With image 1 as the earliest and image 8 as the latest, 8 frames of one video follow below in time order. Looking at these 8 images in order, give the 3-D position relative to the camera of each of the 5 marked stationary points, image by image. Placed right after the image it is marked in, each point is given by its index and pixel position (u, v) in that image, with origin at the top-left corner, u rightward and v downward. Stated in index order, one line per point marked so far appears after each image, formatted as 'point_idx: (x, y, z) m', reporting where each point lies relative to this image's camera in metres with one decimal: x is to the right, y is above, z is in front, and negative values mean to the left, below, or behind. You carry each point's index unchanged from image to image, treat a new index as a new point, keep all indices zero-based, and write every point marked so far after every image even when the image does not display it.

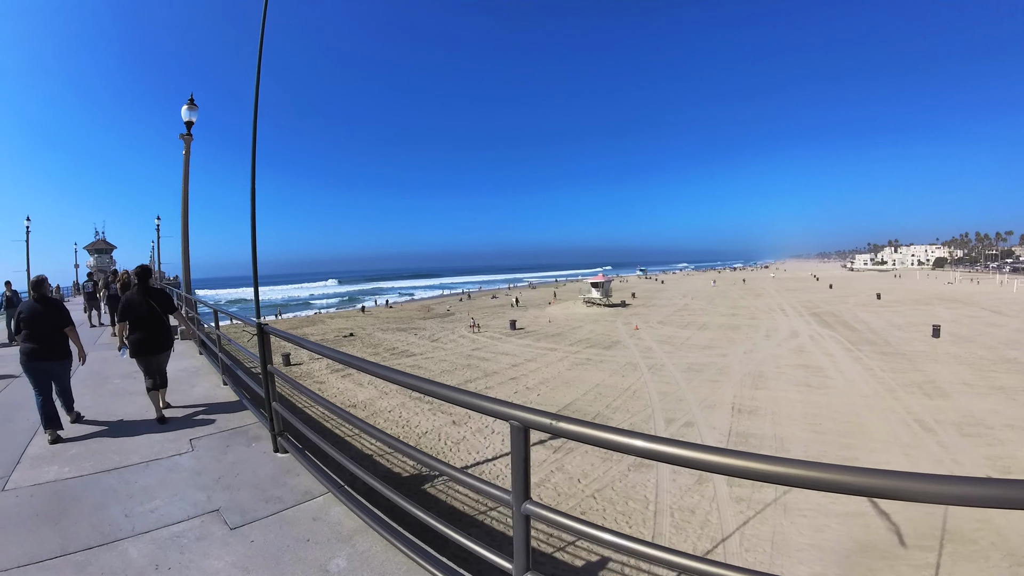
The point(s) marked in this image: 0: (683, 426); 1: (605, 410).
0: (+4.6, -3.7, +11.8) m
1: (+2.3, -3.0, +10.7) m
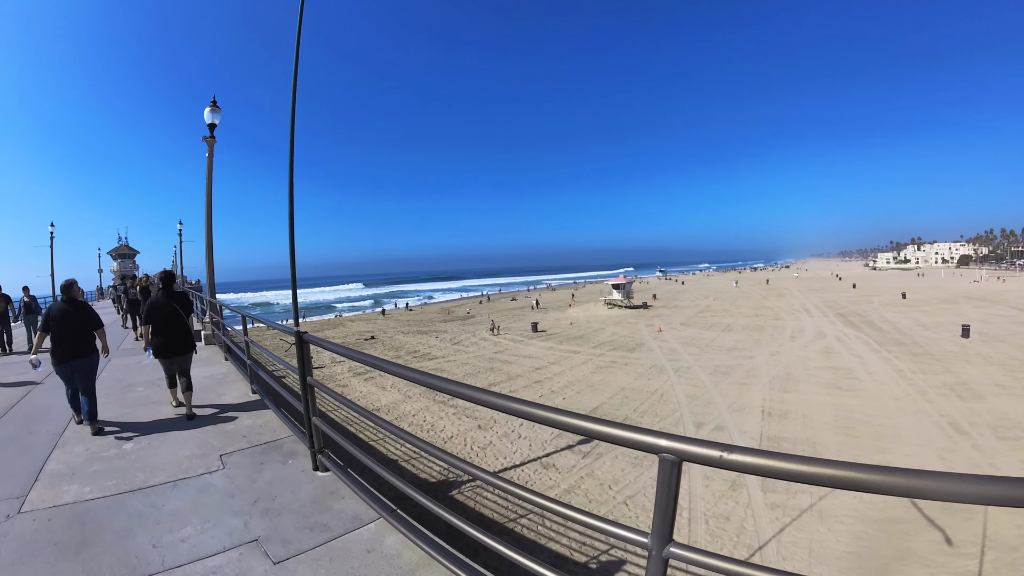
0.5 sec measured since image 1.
0: (+5.2, -3.7, +11.3) m
1: (+2.9, -3.0, +10.4) m
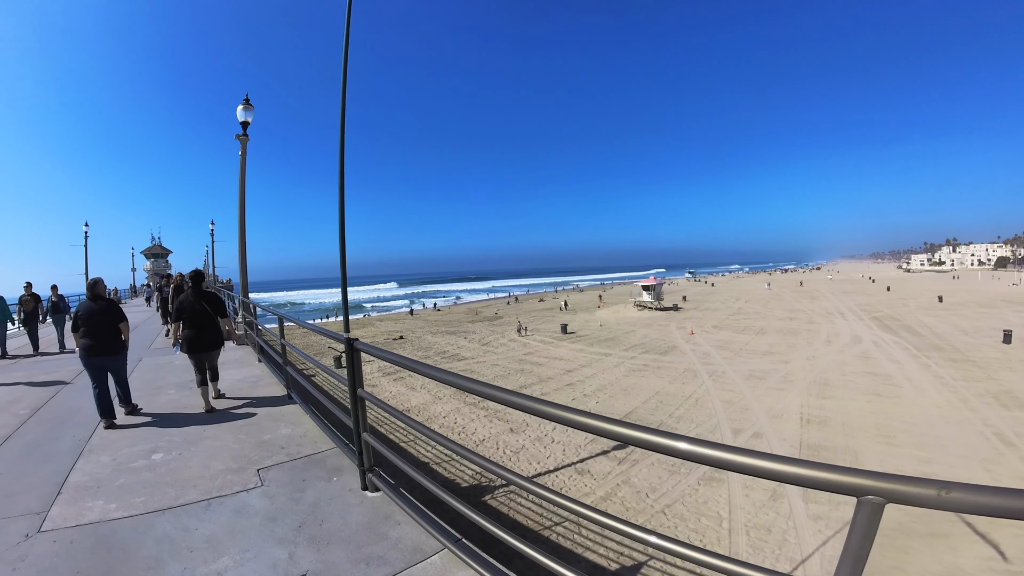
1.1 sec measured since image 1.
0: (+6.0, -3.7, +10.8) m
1: (+3.6, -3.0, +9.9) m
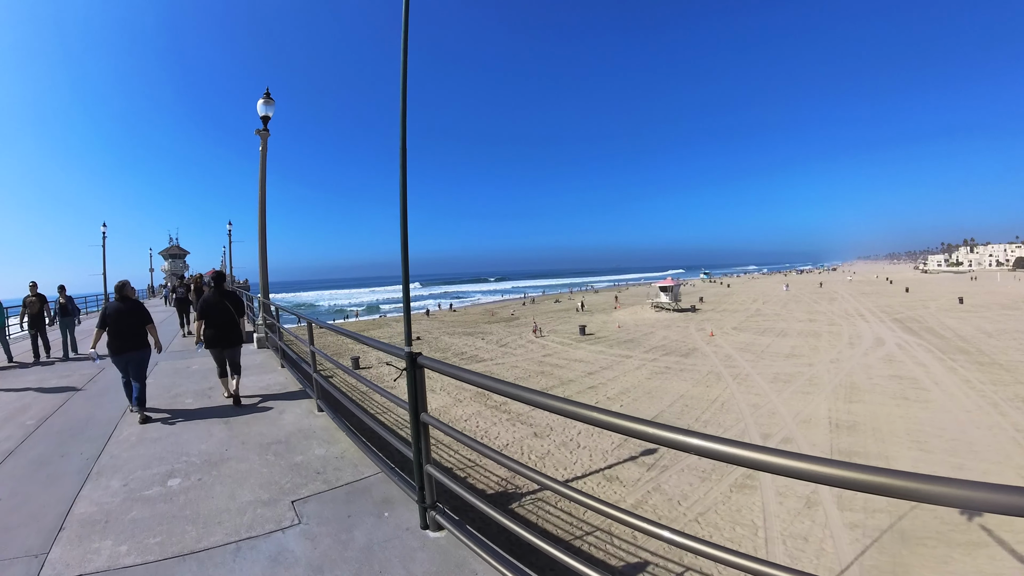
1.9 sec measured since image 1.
0: (+6.4, -3.7, +10.3) m
1: (+4.1, -3.0, +9.5) m
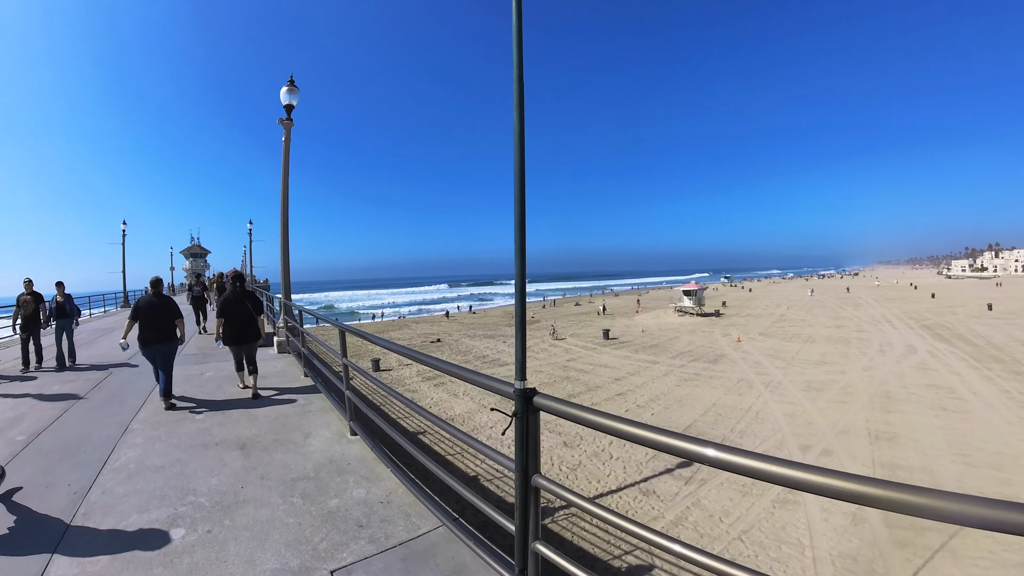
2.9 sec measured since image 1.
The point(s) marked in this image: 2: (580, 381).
0: (+7.0, -3.8, +9.8) m
1: (+4.6, -3.1, +9.0) m
2: (+1.7, -2.3, +10.6) m
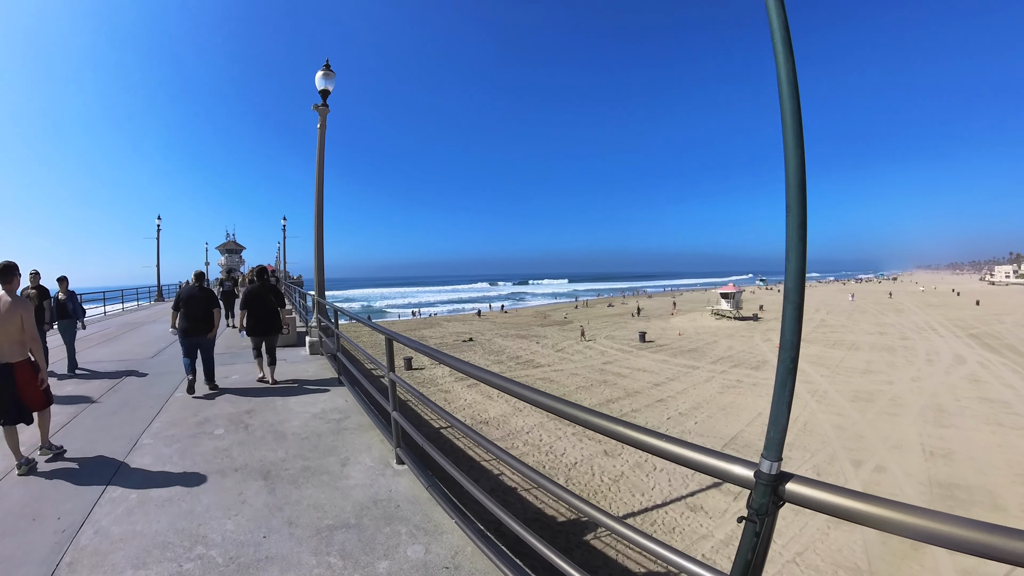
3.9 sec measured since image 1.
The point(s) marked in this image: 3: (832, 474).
0: (+7.8, -3.9, +9.2) m
1: (+5.4, -3.2, +8.6) m
2: (+2.5, -2.3, +10.2) m
3: (+6.7, -3.9, +9.0) m
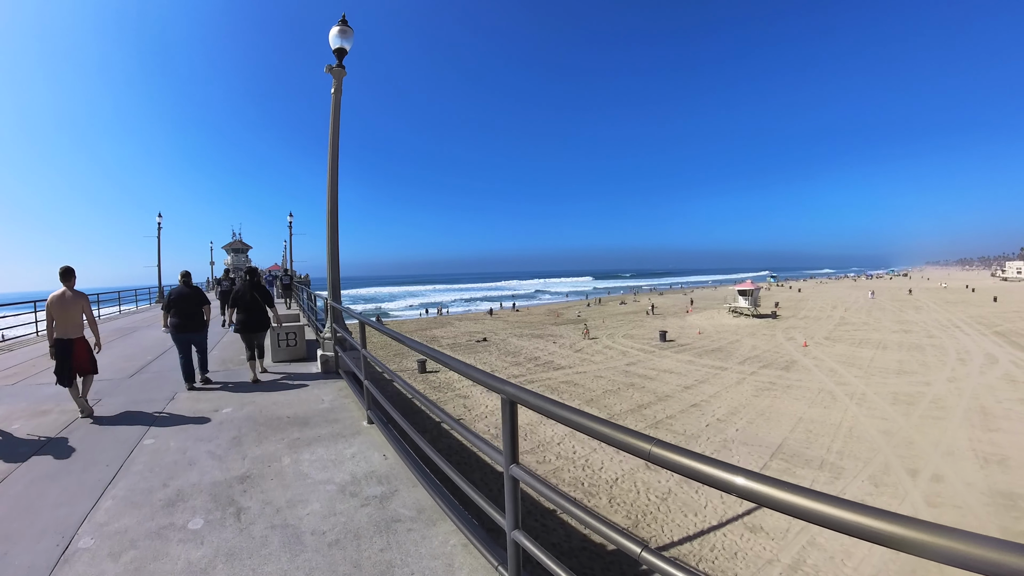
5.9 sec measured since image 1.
0: (+8.2, -3.8, +8.3) m
1: (+5.8, -3.0, +7.7) m
2: (+2.9, -2.2, +9.4) m
3: (+7.1, -3.7, +8.1) m
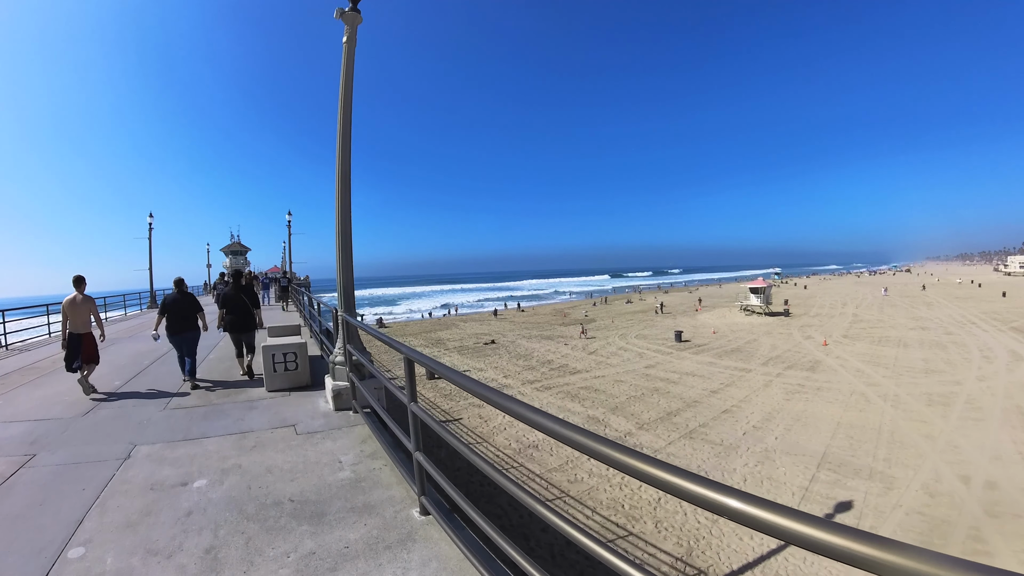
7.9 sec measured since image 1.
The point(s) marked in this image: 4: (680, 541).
0: (+8.5, -3.6, +7.5) m
1: (+6.0, -2.9, +7.0) m
2: (+3.2, -2.1, +8.7) m
3: (+7.4, -3.6, +7.4) m
4: (+1.7, -2.6, +4.5) m
